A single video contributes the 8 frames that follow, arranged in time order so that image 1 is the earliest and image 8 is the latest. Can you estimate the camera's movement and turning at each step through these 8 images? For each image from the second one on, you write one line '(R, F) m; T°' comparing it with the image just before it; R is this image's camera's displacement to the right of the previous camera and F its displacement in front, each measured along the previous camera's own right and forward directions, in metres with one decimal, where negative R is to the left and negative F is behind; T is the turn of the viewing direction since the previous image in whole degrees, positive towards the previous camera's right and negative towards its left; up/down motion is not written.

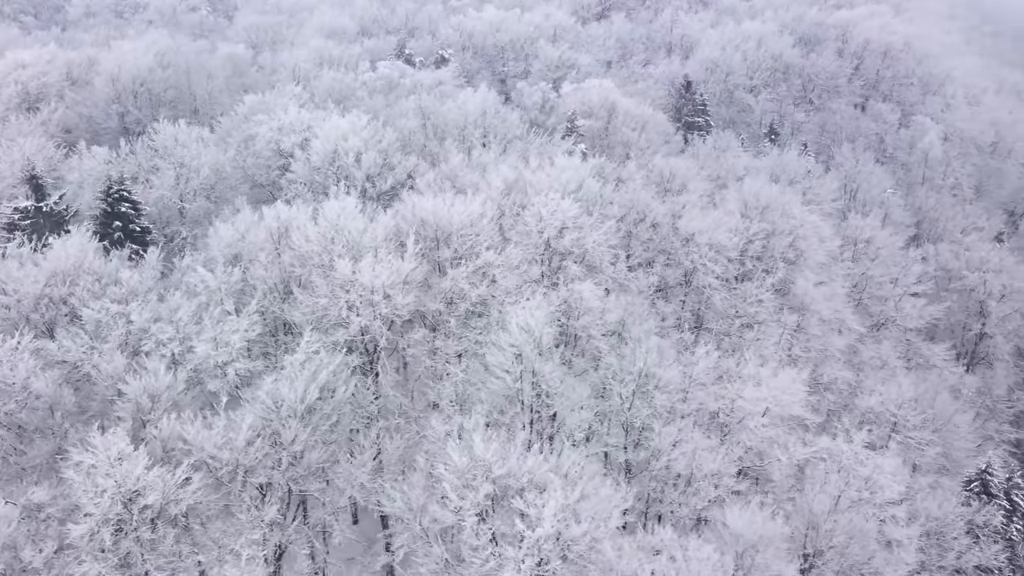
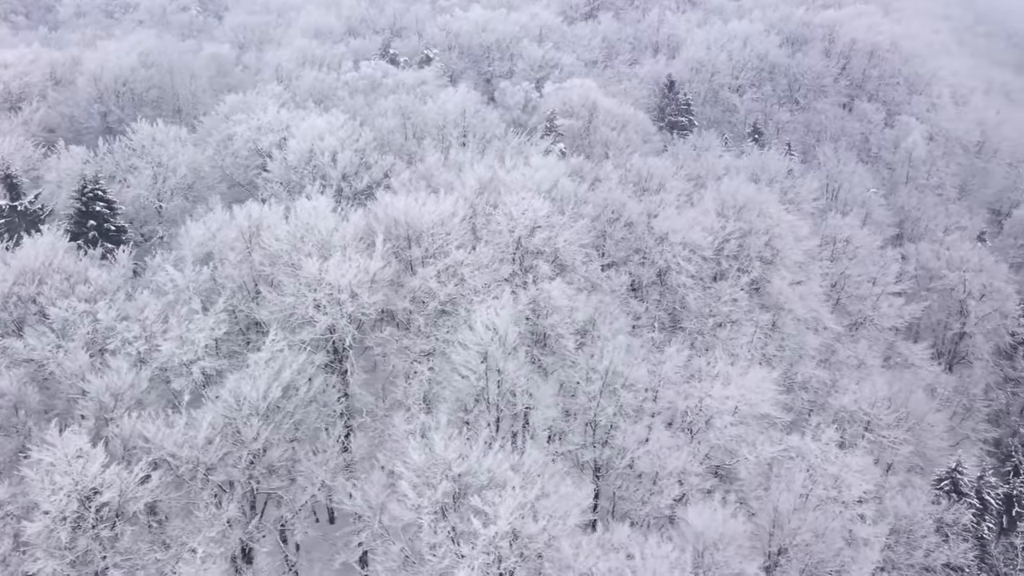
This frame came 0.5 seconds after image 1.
(+1.7, -0.1) m; 0°
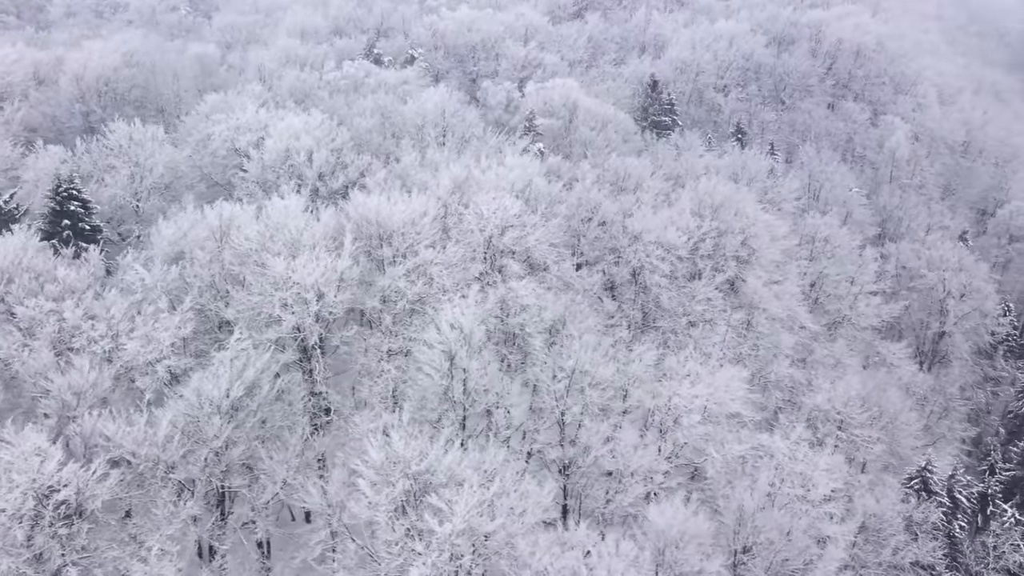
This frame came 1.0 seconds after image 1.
(+1.7, -0.1) m; 0°
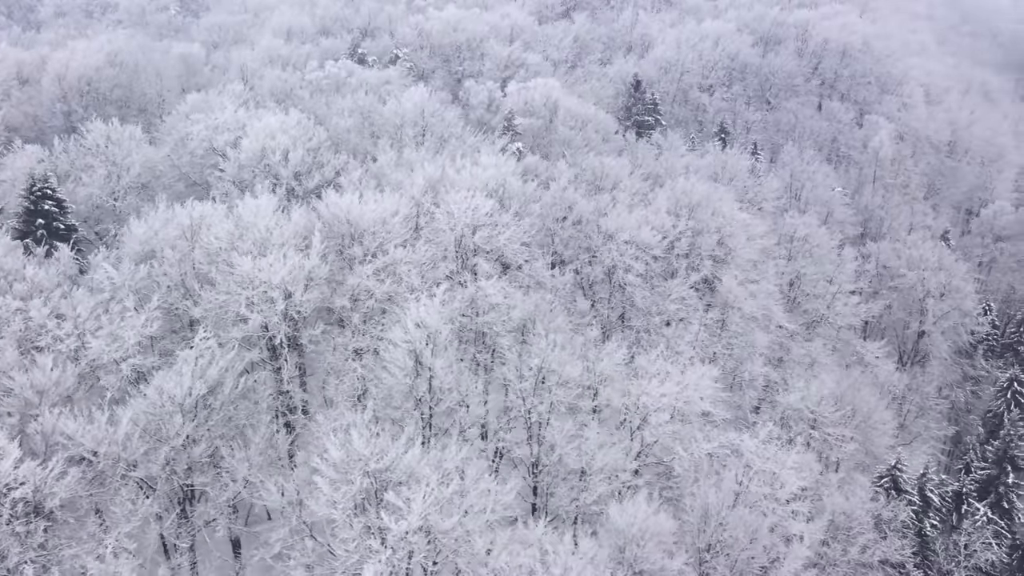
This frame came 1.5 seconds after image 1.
(+1.7, -0.1) m; 0°
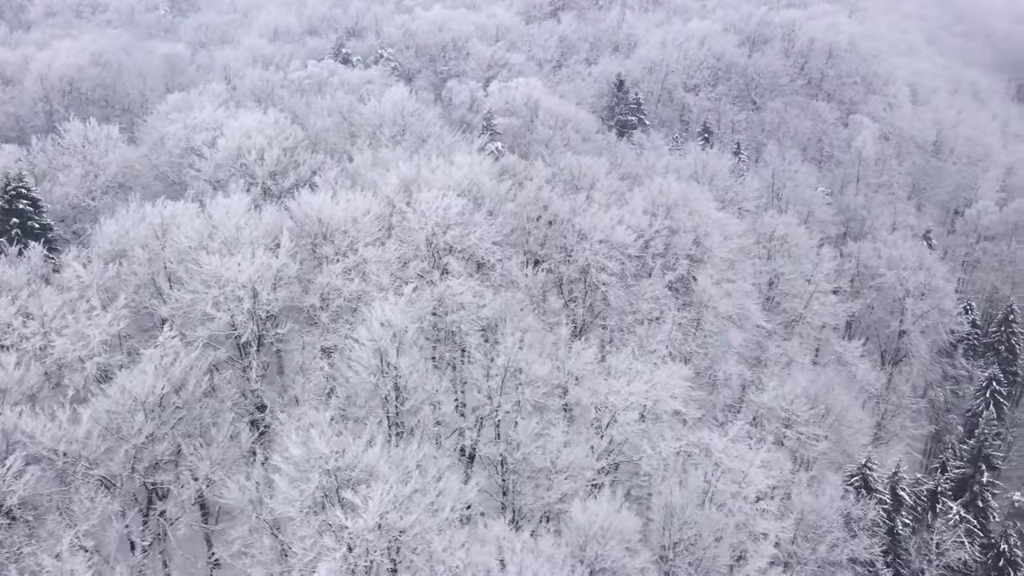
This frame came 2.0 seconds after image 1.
(+1.7, -0.1) m; 0°
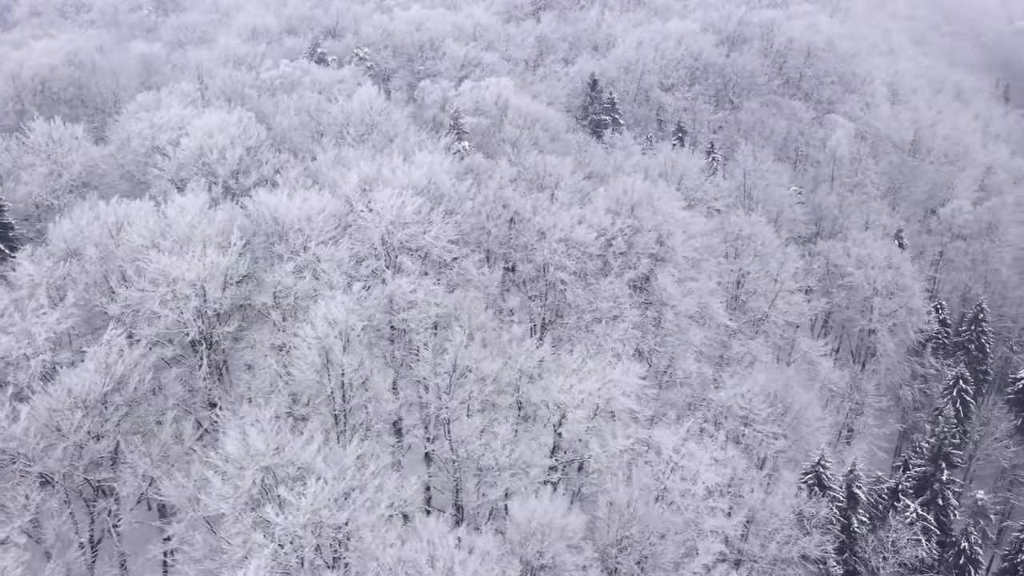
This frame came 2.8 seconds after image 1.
(+2.7, -0.1) m; 0°
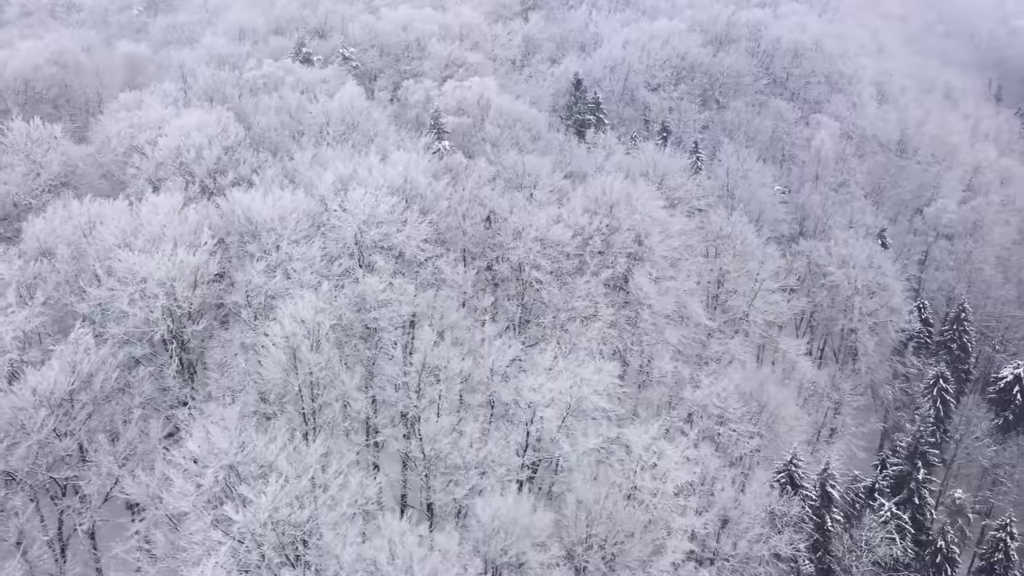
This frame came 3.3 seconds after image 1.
(+1.6, -0.1) m; 0°
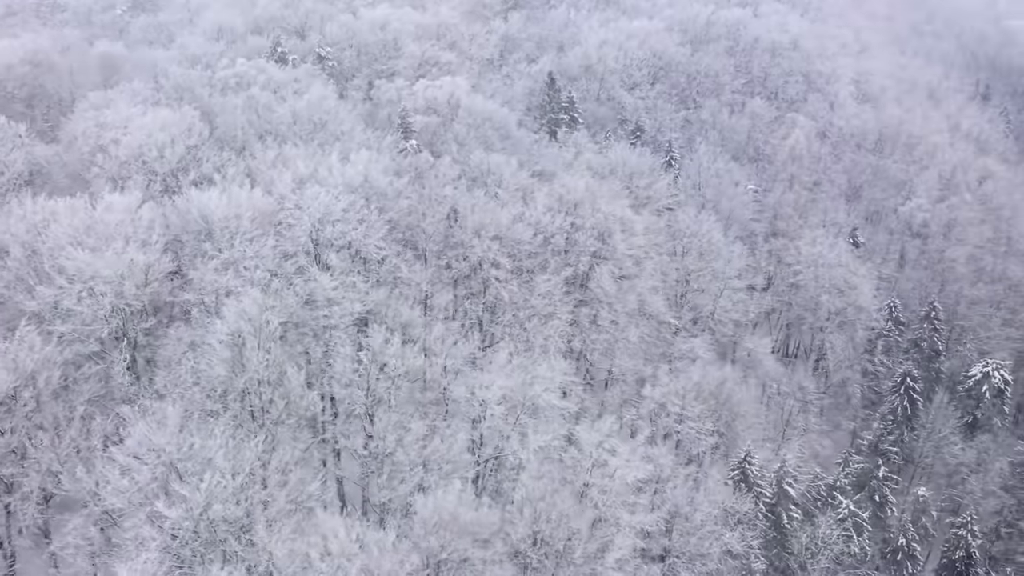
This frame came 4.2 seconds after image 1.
(+2.7, -0.1) m; 0°
